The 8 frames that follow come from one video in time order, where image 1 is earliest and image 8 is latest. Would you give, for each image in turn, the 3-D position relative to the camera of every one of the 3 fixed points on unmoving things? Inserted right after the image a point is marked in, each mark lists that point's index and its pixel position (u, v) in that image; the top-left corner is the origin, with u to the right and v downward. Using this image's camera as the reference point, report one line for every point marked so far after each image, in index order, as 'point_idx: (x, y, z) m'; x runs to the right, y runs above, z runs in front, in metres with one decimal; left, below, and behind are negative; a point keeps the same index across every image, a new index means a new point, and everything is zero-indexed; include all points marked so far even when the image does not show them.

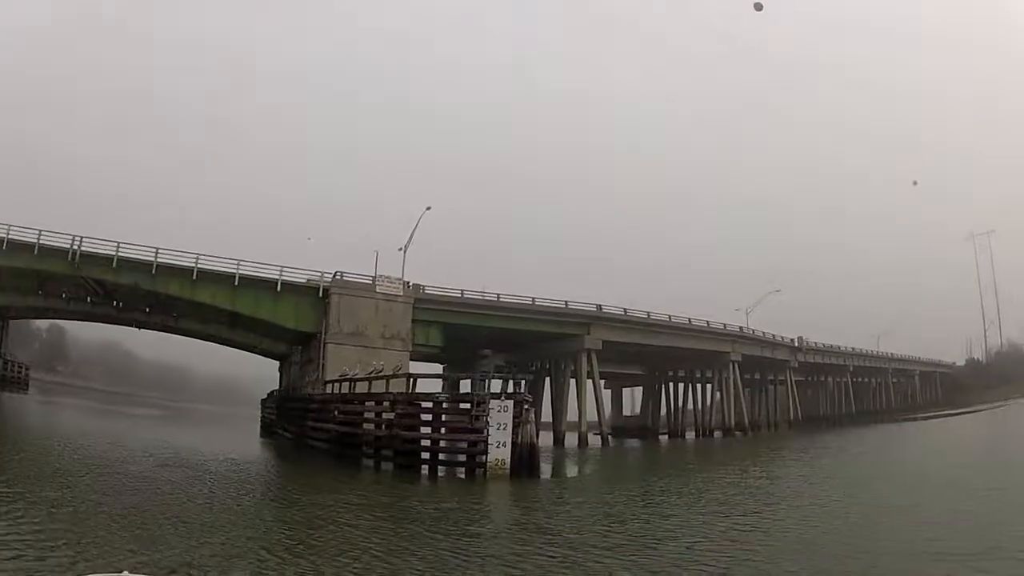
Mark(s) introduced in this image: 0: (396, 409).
0: (-3.1, -3.3, +18.9) m
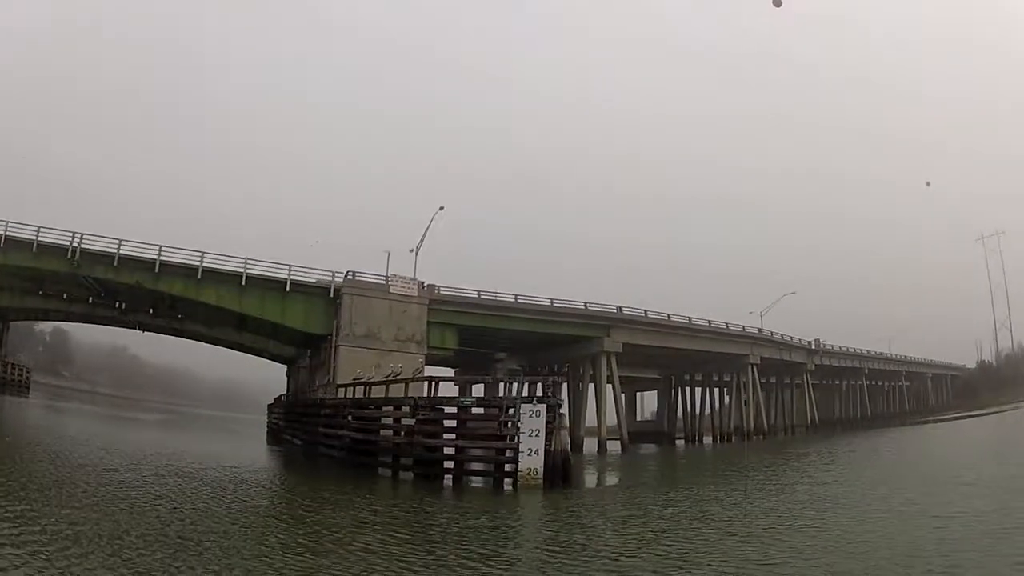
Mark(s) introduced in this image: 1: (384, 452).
0: (-2.4, -3.2, +17.5) m
1: (-3.5, -4.5, +18.6) m
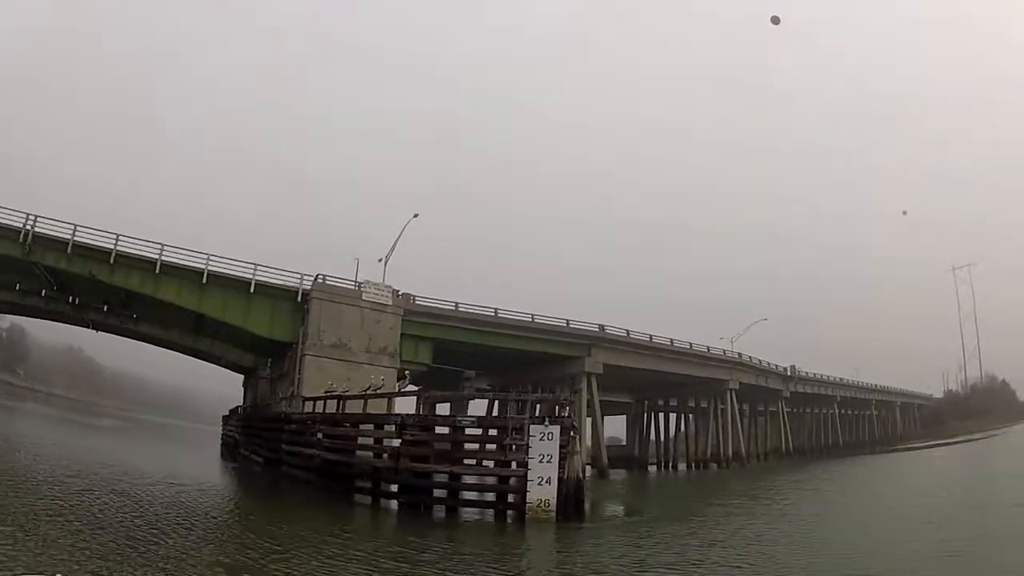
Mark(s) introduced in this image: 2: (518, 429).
0: (-2.4, -3.3, +15.1) m
1: (-3.6, -4.5, +16.2) m
2: (+0.1, -2.9, +14.4) m
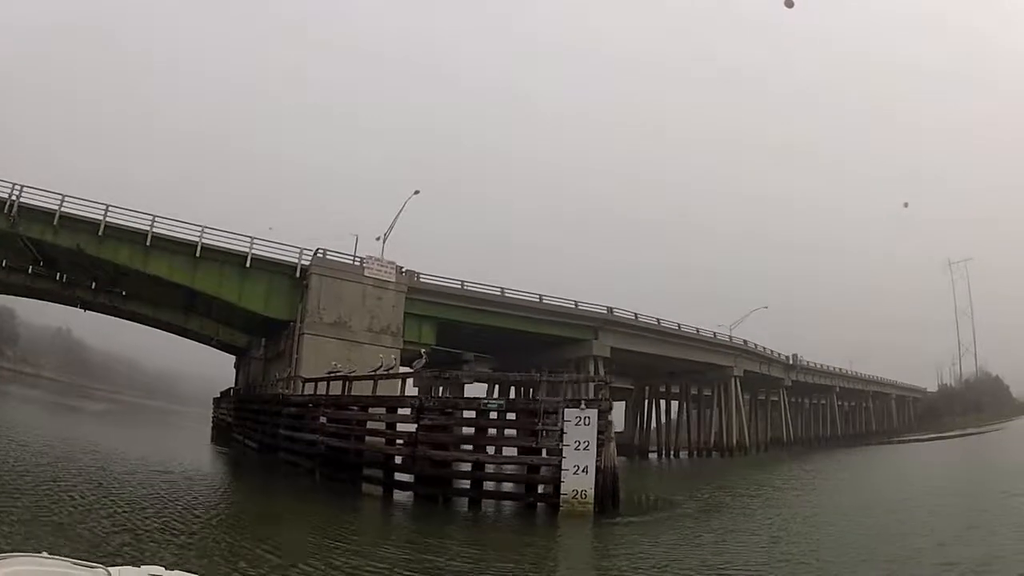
0: (-1.8, -2.6, +13.6) m
1: (-3.0, -3.8, +14.6) m
2: (+0.7, -2.3, +12.8) m
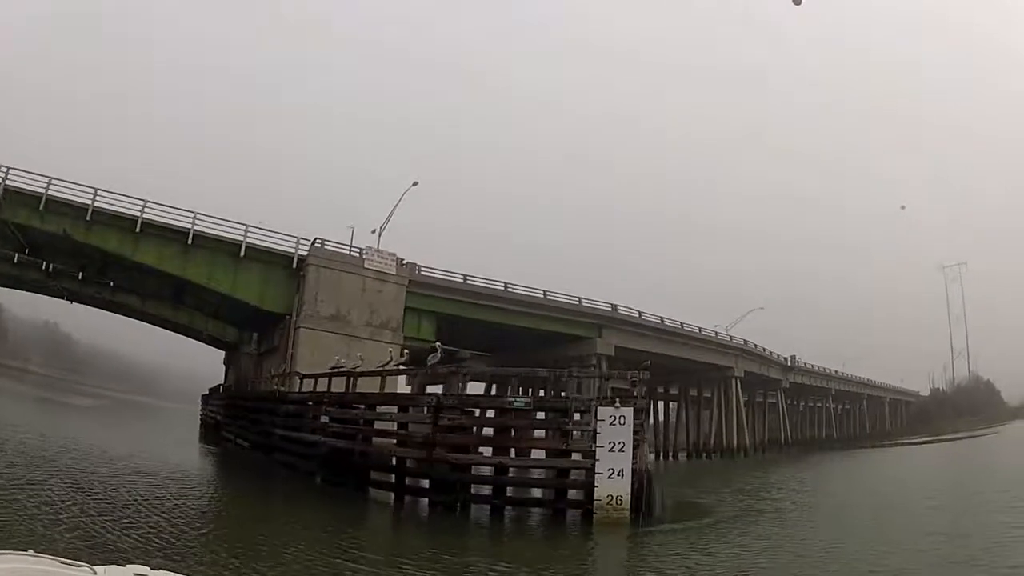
0: (-1.3, -2.4, +12.3) m
1: (-2.6, -3.6, +13.4) m
2: (+1.2, -2.1, +11.6) m
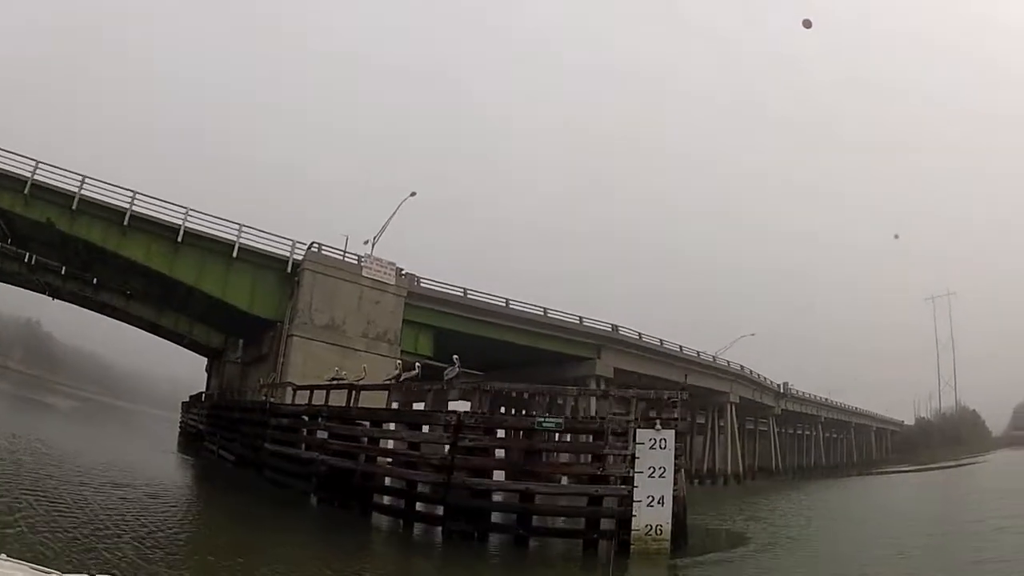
0: (-1.0, -2.5, +11.2) m
1: (-2.3, -3.7, +12.2) m
2: (+1.6, -2.3, +10.6) m
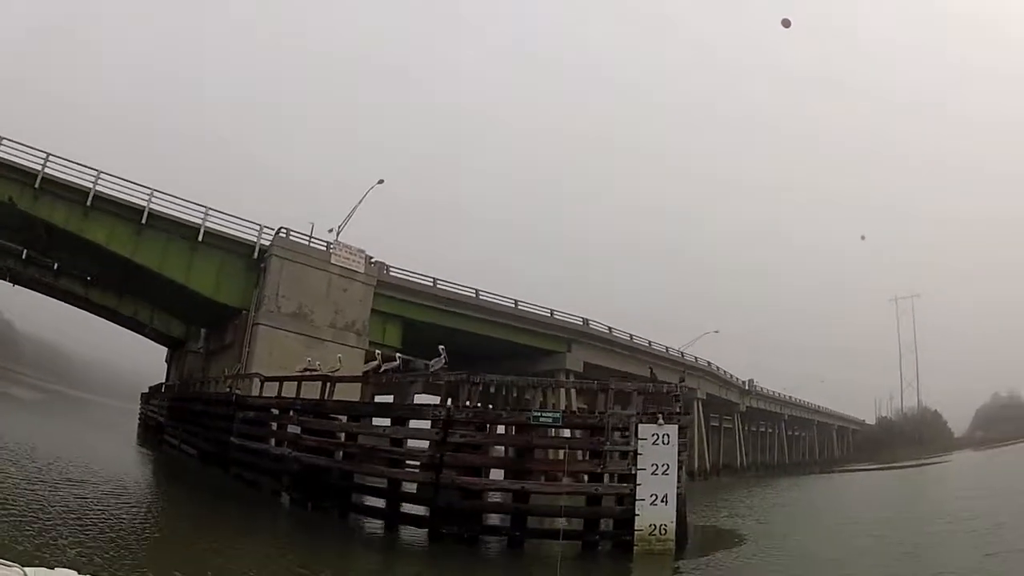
0: (-1.1, -2.3, +10.6) m
1: (-2.5, -3.5, +11.5) m
2: (+1.5, -2.2, +10.0) m
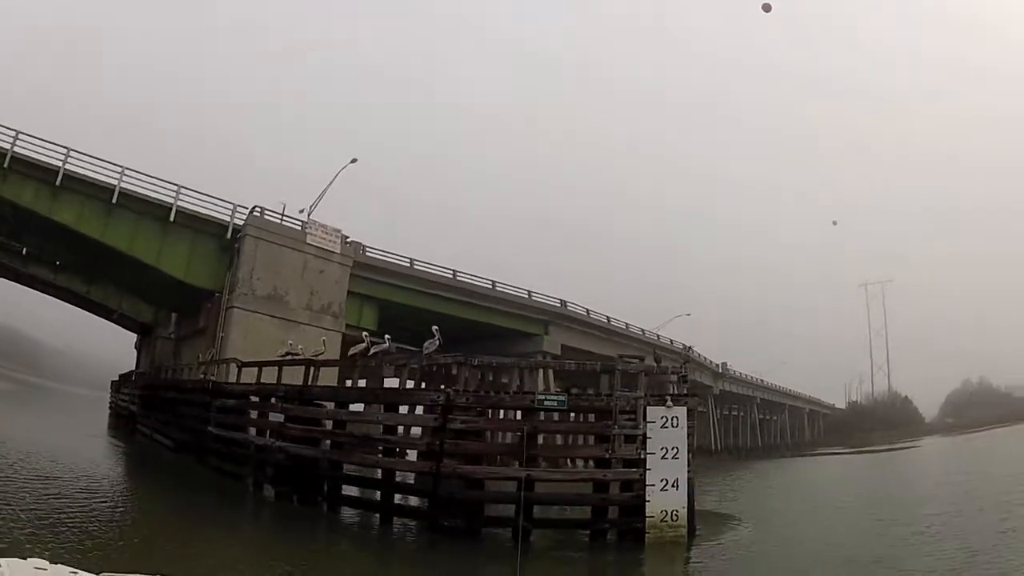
0: (-1.1, -2.0, +10.0) m
1: (-2.6, -3.1, +10.9) m
2: (+1.5, -1.9, +9.6) m
